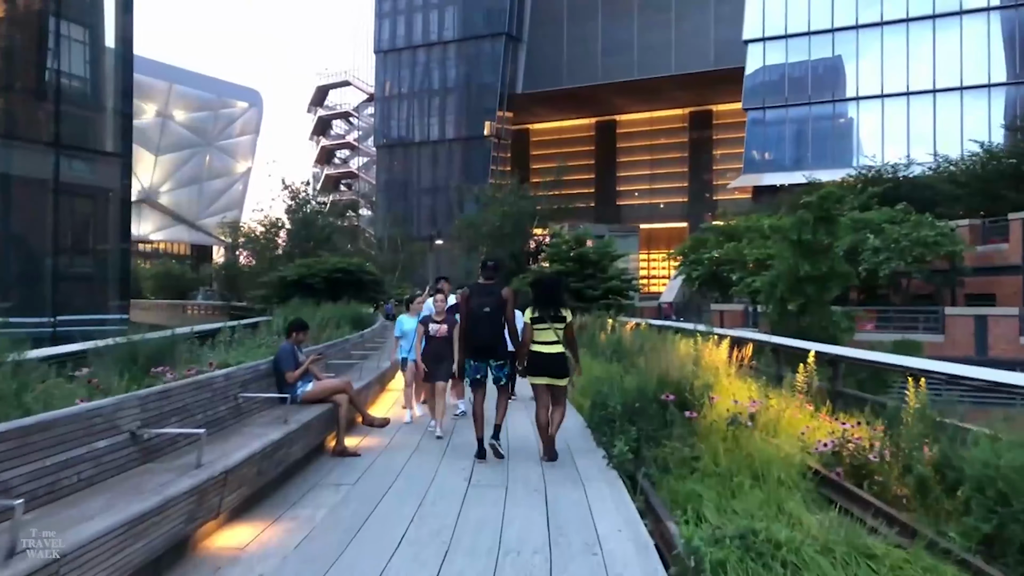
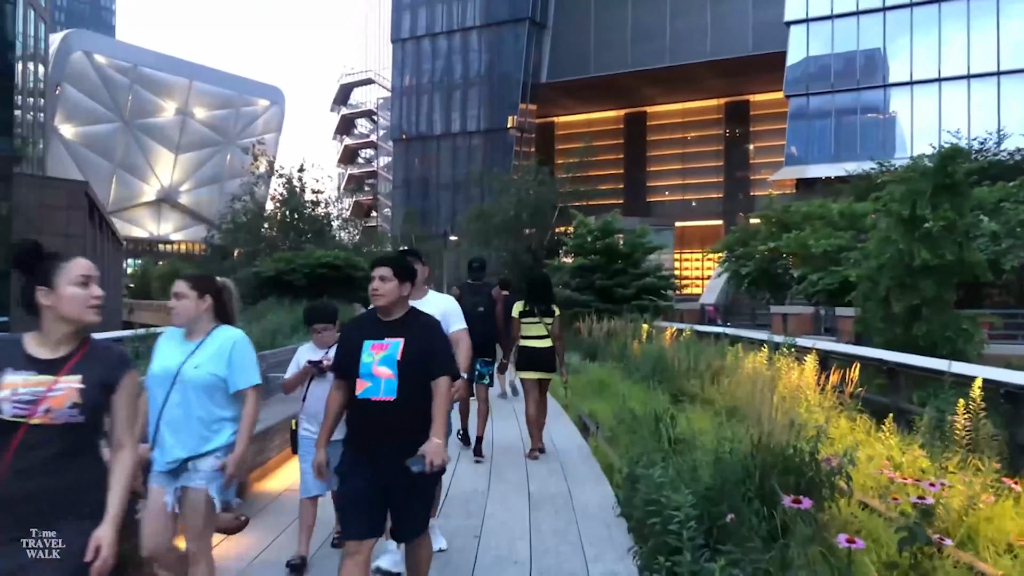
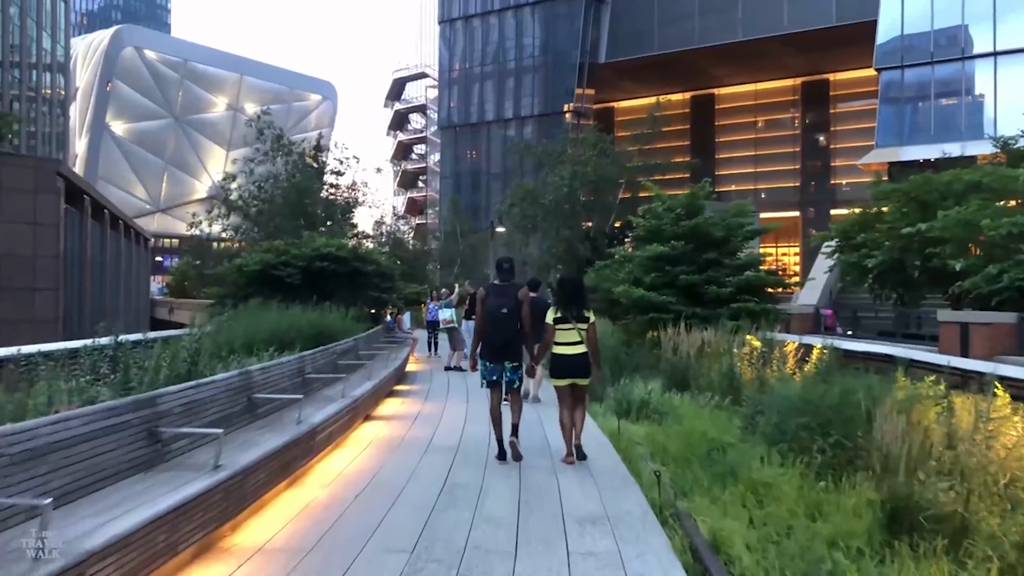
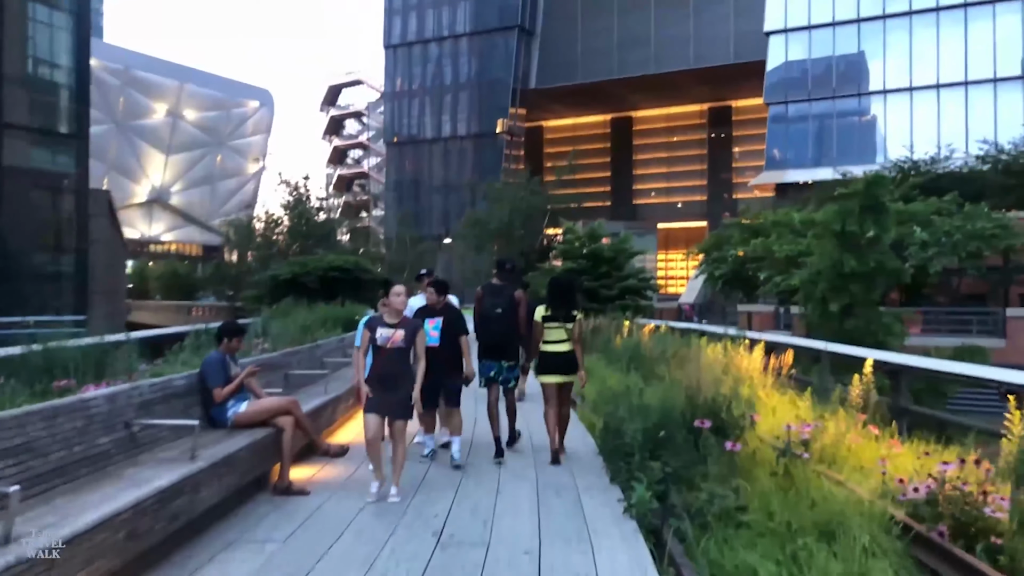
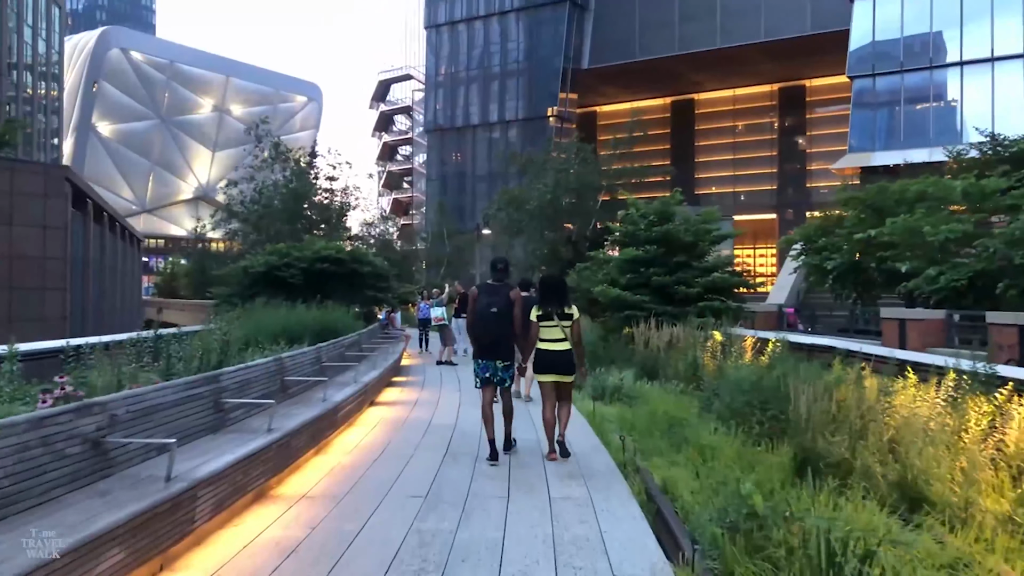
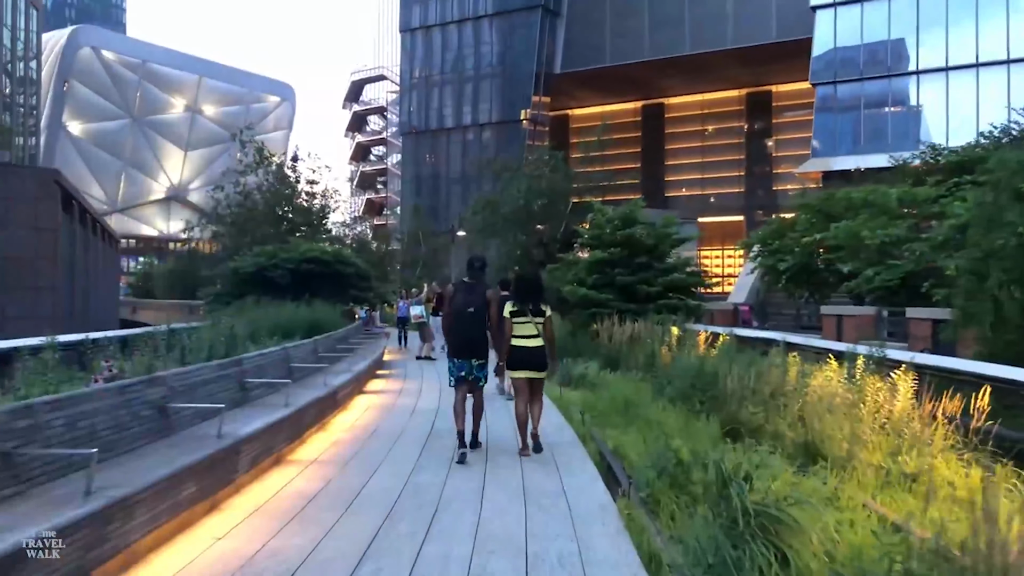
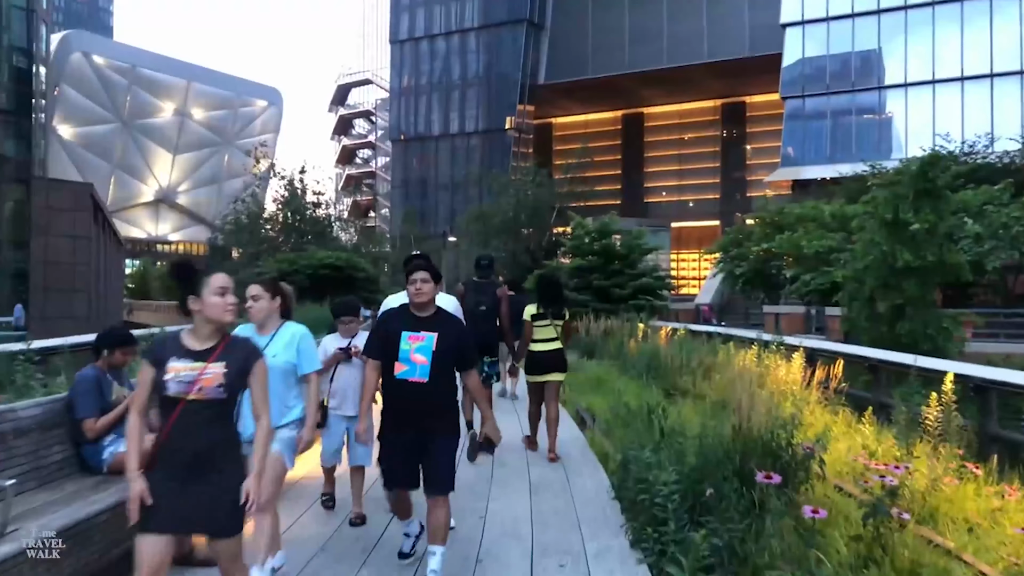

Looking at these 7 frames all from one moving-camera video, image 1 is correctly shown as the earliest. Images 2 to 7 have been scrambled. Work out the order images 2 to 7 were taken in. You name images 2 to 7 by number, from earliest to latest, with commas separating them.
4, 7, 2, 6, 5, 3
